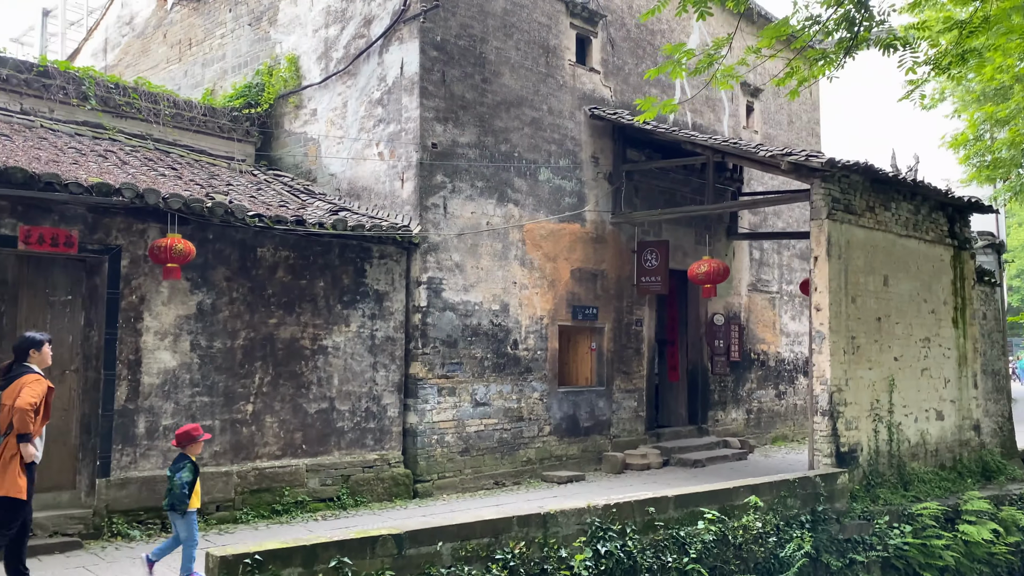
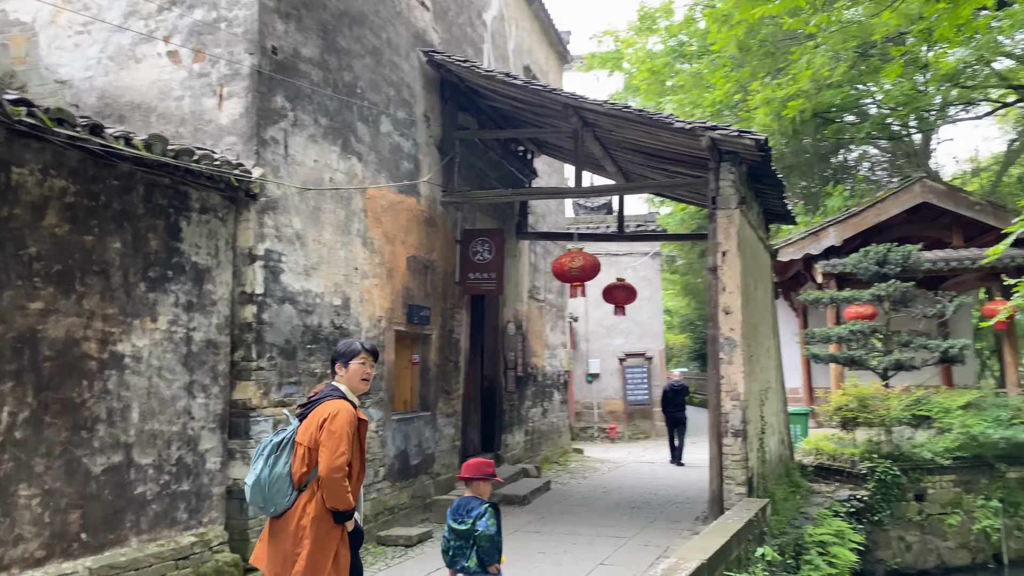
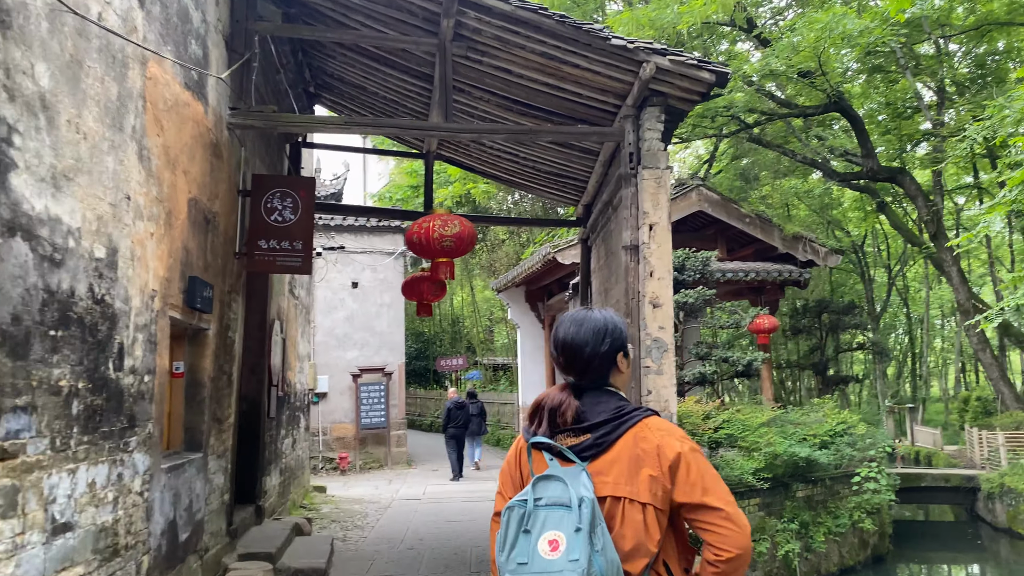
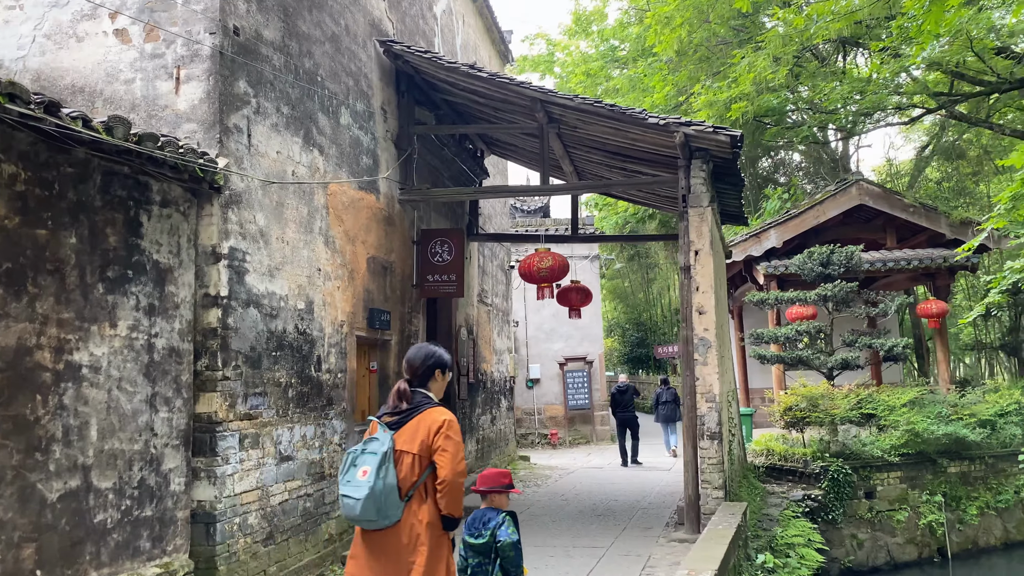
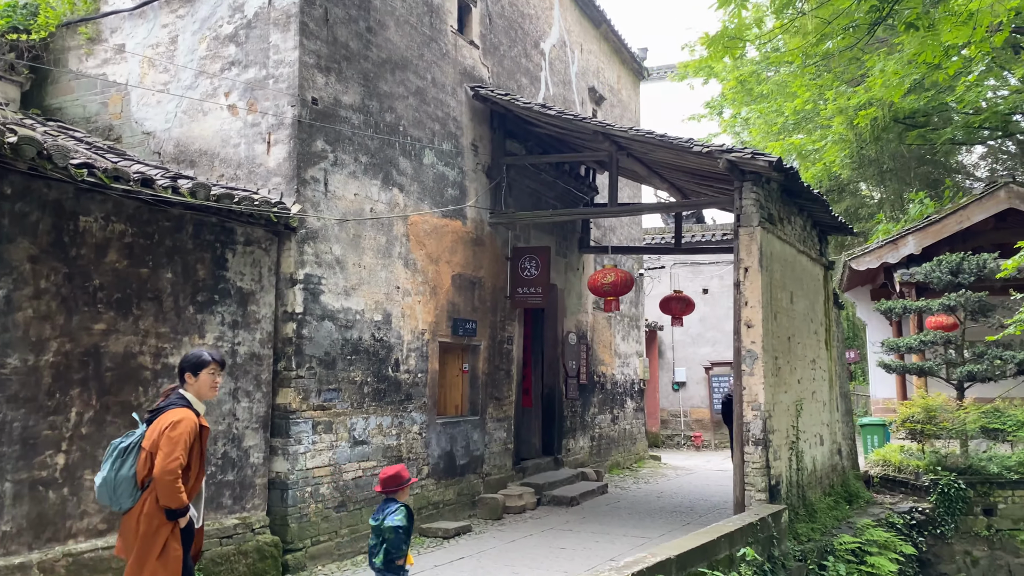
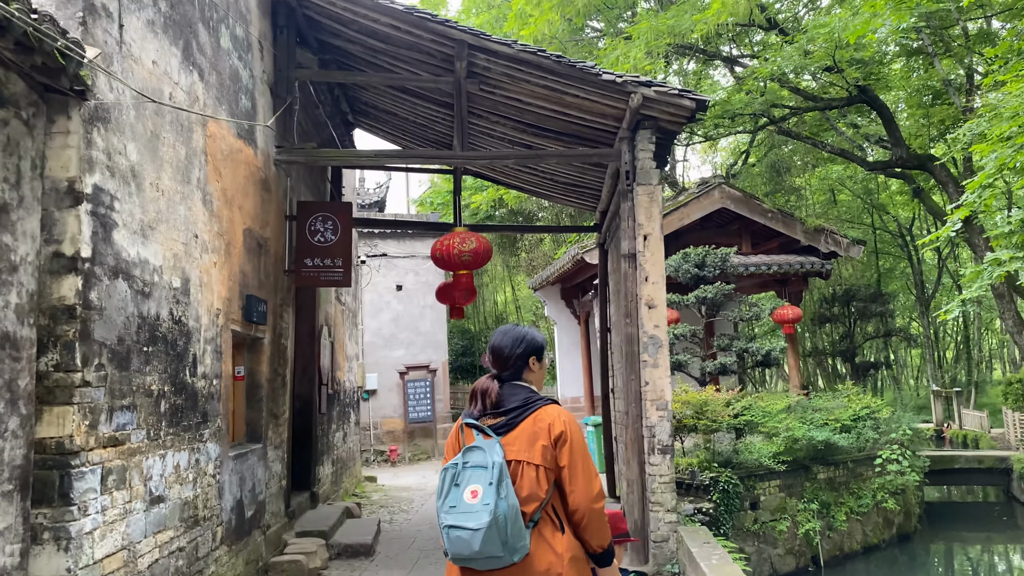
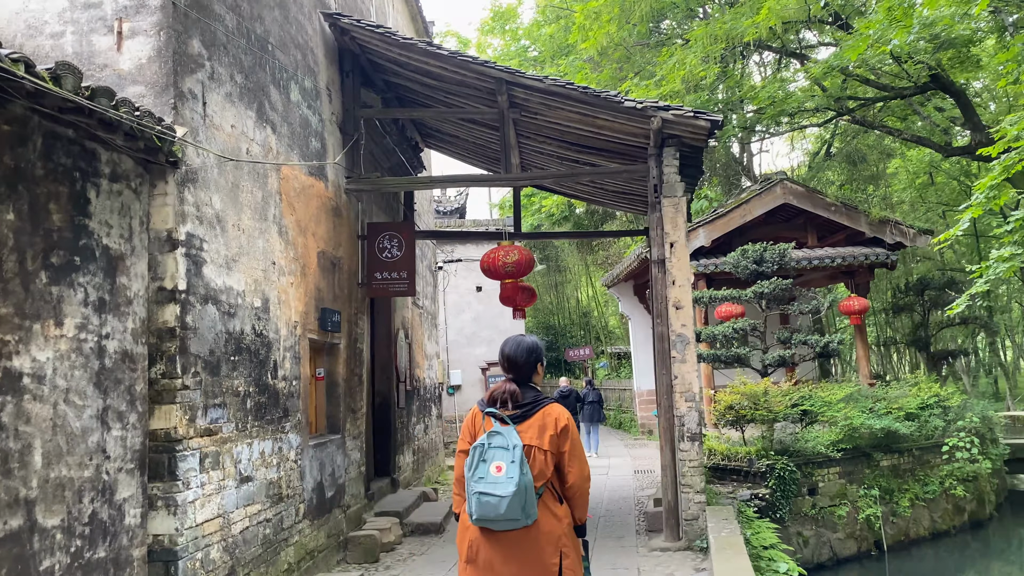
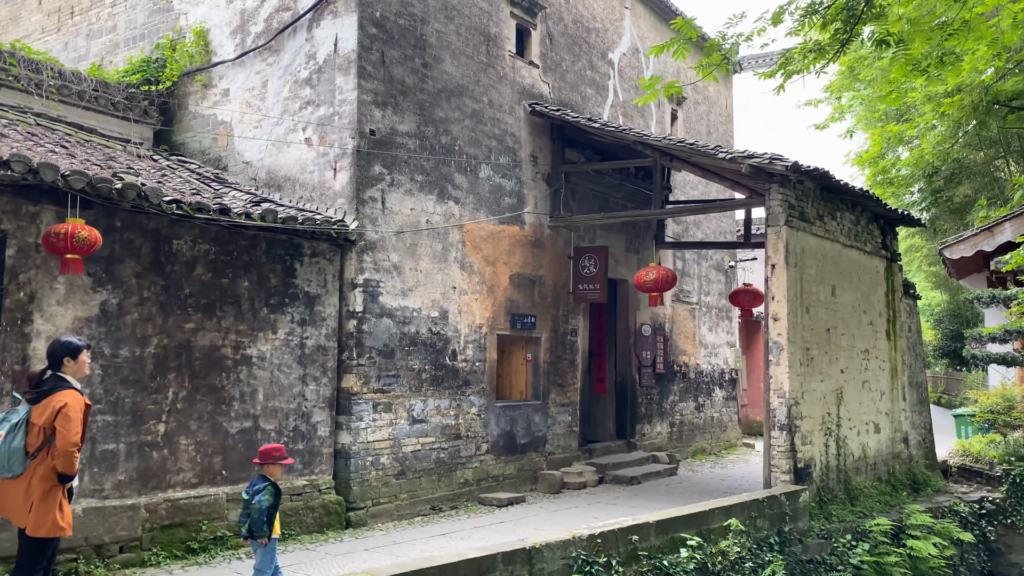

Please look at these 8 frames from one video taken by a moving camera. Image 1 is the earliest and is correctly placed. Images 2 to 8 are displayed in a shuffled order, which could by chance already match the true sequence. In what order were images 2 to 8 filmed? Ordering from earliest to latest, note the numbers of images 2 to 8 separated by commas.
8, 5, 2, 4, 7, 6, 3
